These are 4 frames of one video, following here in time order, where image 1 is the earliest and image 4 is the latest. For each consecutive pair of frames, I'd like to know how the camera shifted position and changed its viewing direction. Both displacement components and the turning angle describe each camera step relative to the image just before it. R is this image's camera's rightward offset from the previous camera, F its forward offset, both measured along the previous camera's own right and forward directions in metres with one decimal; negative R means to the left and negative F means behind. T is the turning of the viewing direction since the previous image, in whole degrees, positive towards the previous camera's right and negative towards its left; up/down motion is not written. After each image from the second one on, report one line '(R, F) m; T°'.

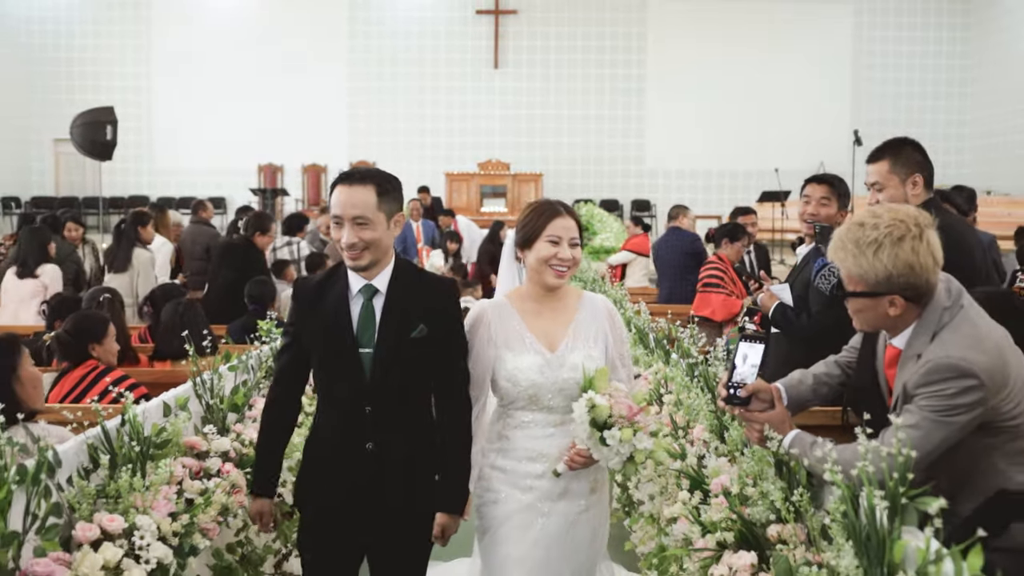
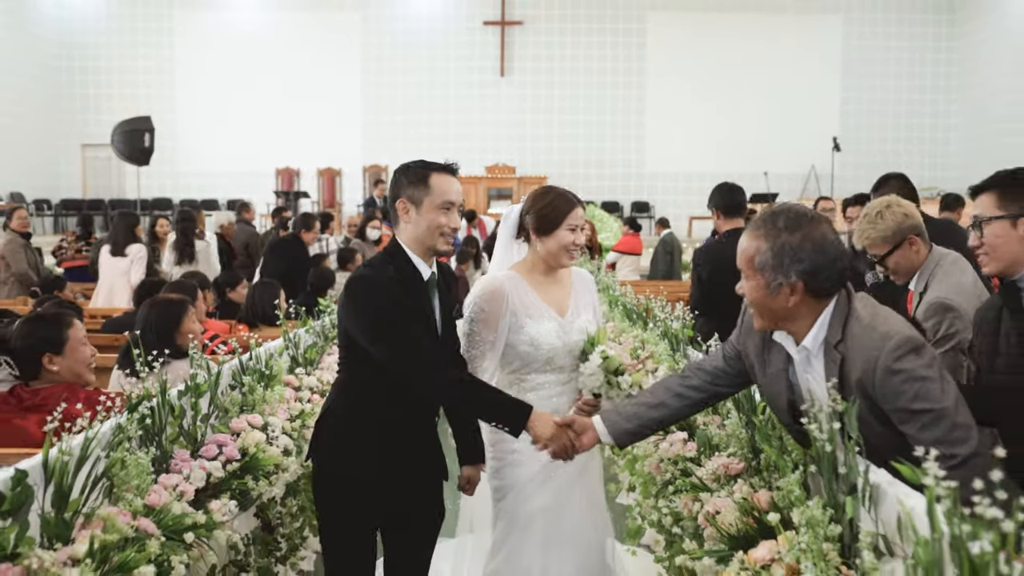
(0.0, -1.1) m; 0°
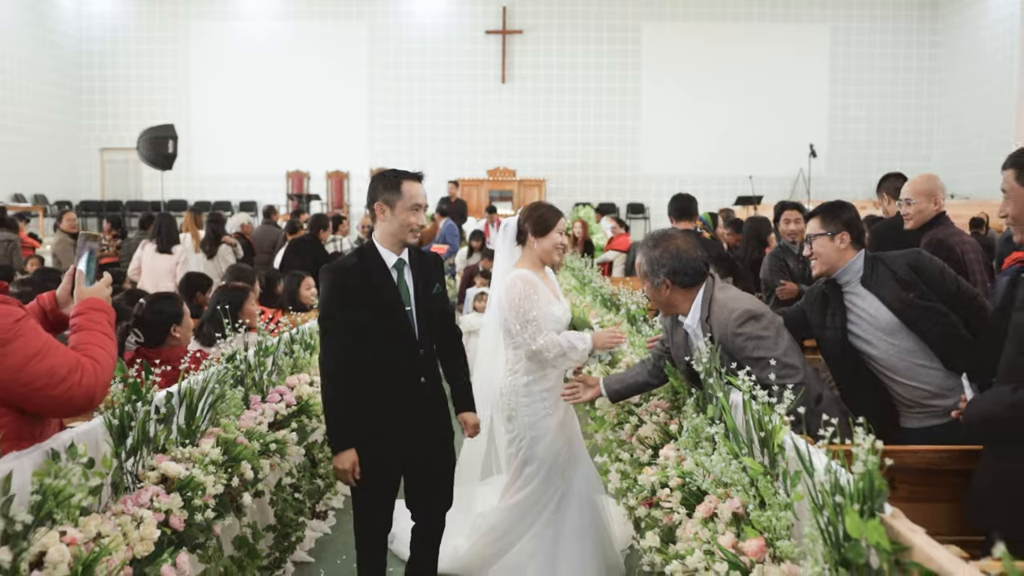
(+0.1, -1.0) m; 0°
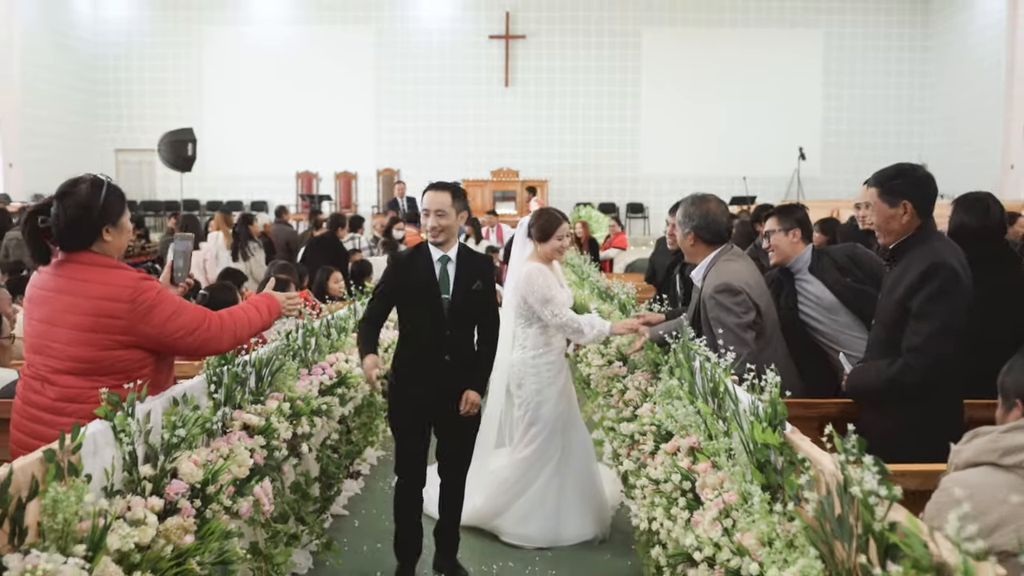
(0.0, -0.8) m; 0°
